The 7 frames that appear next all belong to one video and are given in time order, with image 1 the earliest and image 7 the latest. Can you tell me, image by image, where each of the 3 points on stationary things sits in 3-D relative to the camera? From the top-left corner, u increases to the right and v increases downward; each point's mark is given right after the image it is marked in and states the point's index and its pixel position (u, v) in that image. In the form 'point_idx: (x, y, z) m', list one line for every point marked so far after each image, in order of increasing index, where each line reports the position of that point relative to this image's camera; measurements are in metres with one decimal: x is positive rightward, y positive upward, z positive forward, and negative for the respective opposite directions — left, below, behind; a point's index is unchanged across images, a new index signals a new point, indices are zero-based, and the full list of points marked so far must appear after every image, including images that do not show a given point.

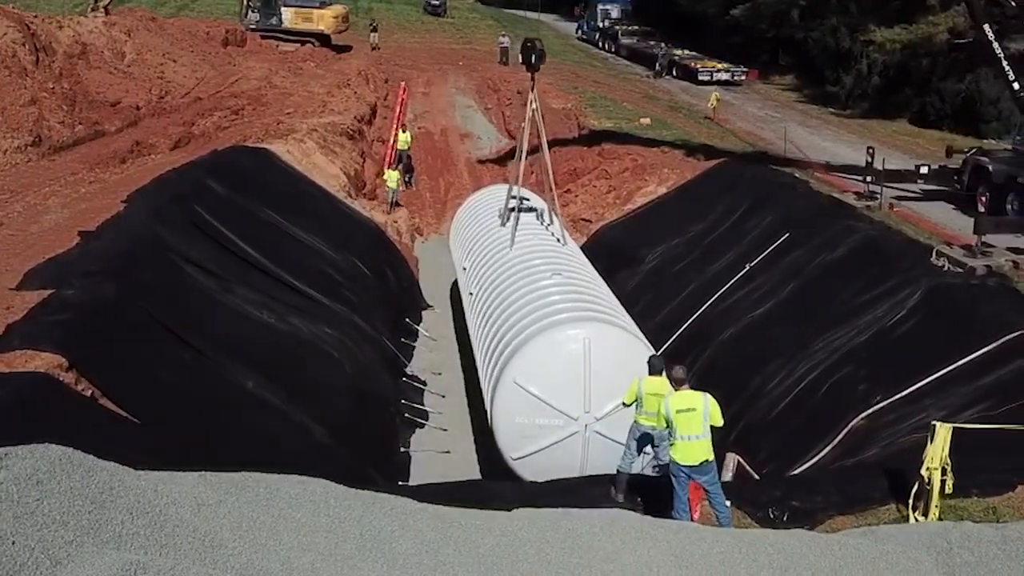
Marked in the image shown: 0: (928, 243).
0: (+6.2, +0.7, +14.5) m
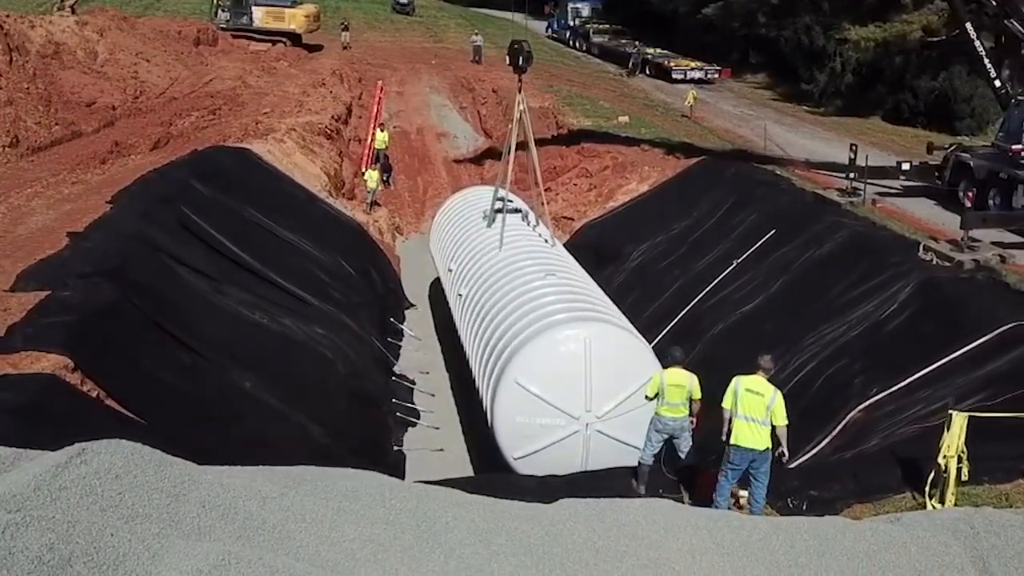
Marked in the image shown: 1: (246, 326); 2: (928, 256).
0: (+6.1, +0.8, +14.7) m
1: (-3.7, -0.5, +13.4) m
2: (+5.8, +0.5, +13.6) m
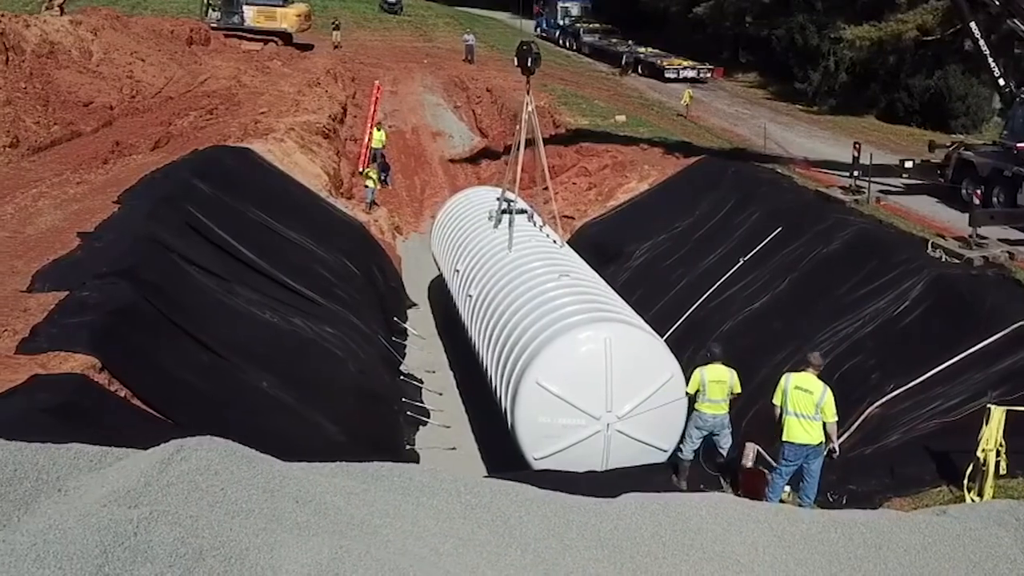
0: (+6.2, +0.8, +14.9) m
1: (-3.5, -0.5, +13.4) m
2: (+6.0, +0.5, +13.7) m
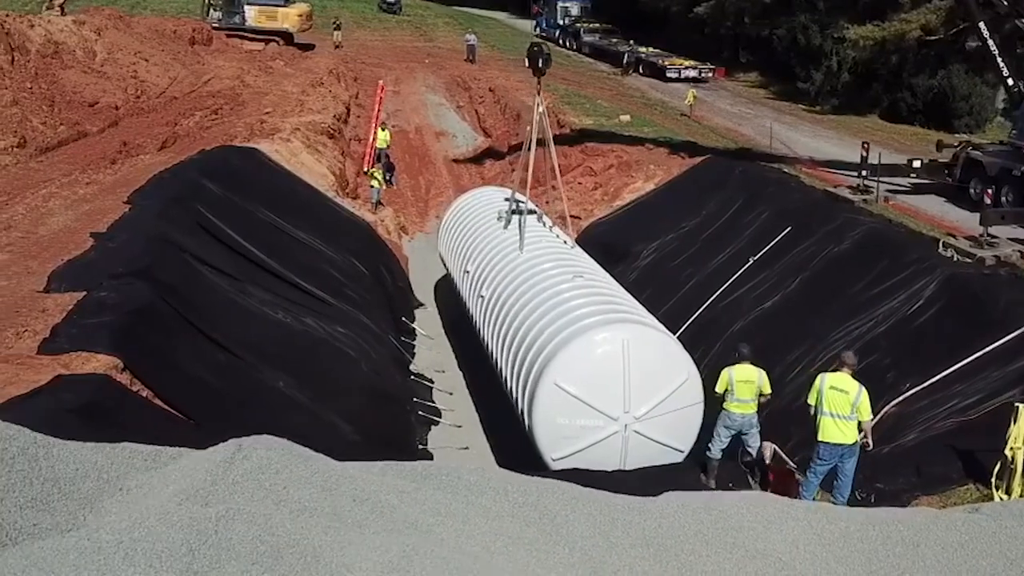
0: (+6.4, +0.8, +14.9) m
1: (-3.3, -0.5, +13.5) m
2: (+6.2, +0.5, +13.8) m
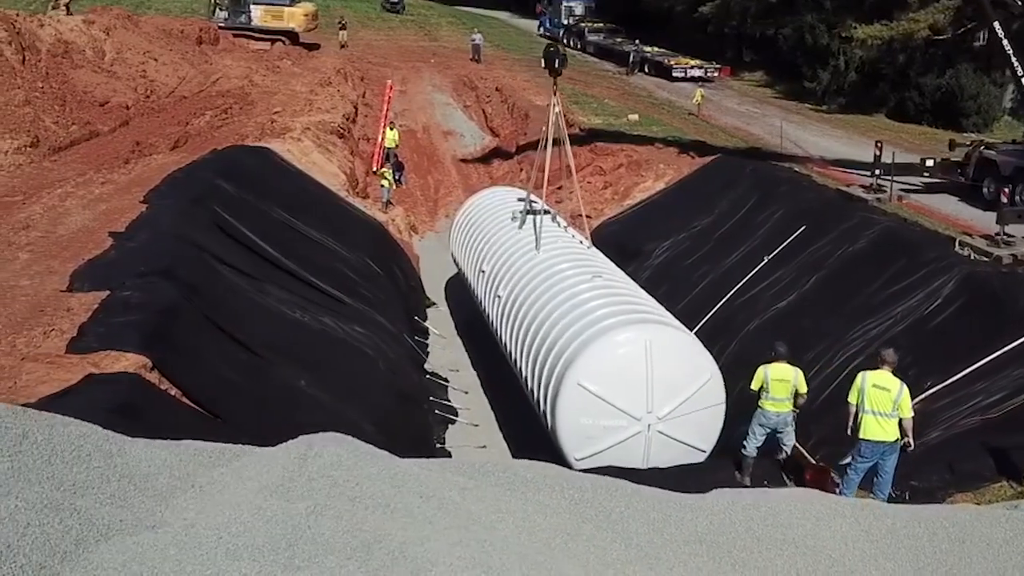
0: (+6.7, +0.8, +14.9) m
1: (-3.1, -0.5, +13.5) m
2: (+6.4, +0.5, +13.8) m
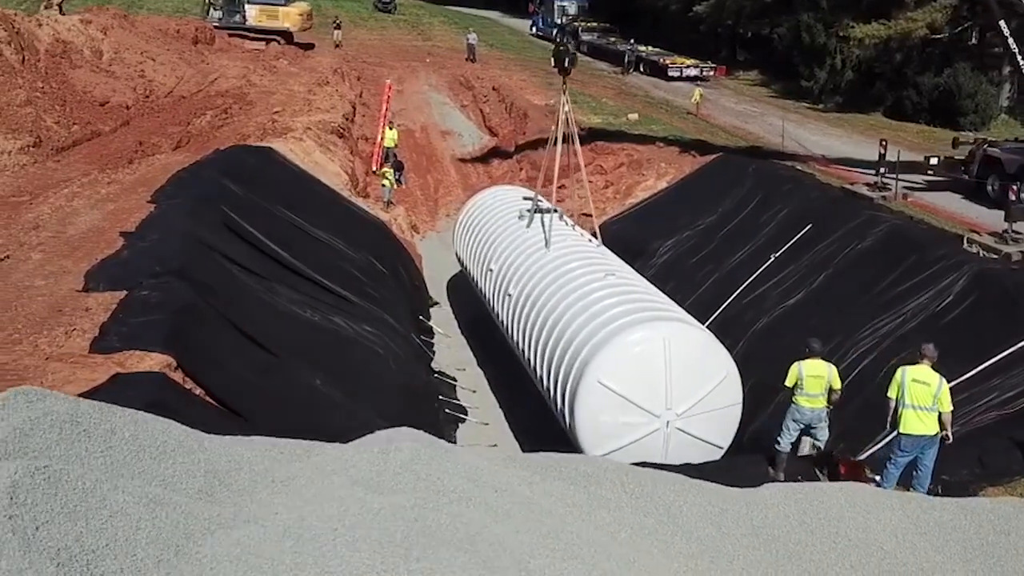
0: (+6.8, +0.9, +15.0) m
1: (-2.9, -0.5, +13.5) m
2: (+6.6, +0.6, +13.9) m
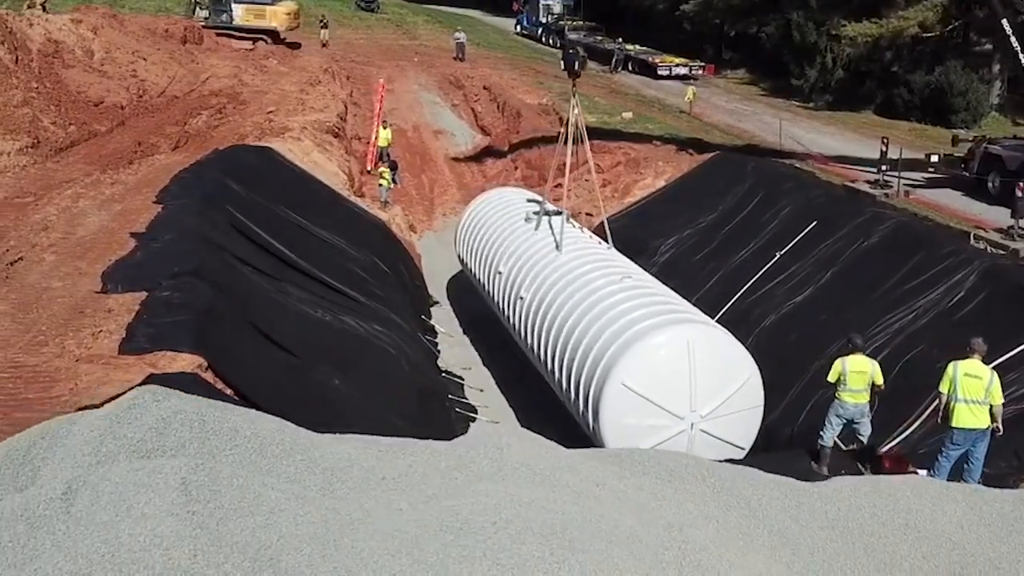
0: (+7.0, +0.9, +15.2) m
1: (-2.7, -0.5, +13.5) m
2: (+6.7, +0.6, +14.1) m
